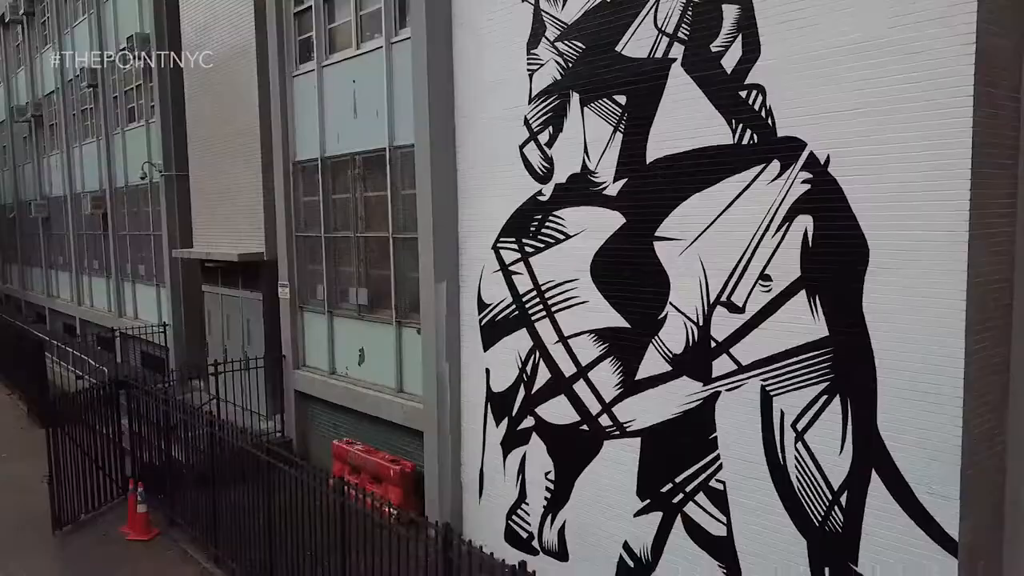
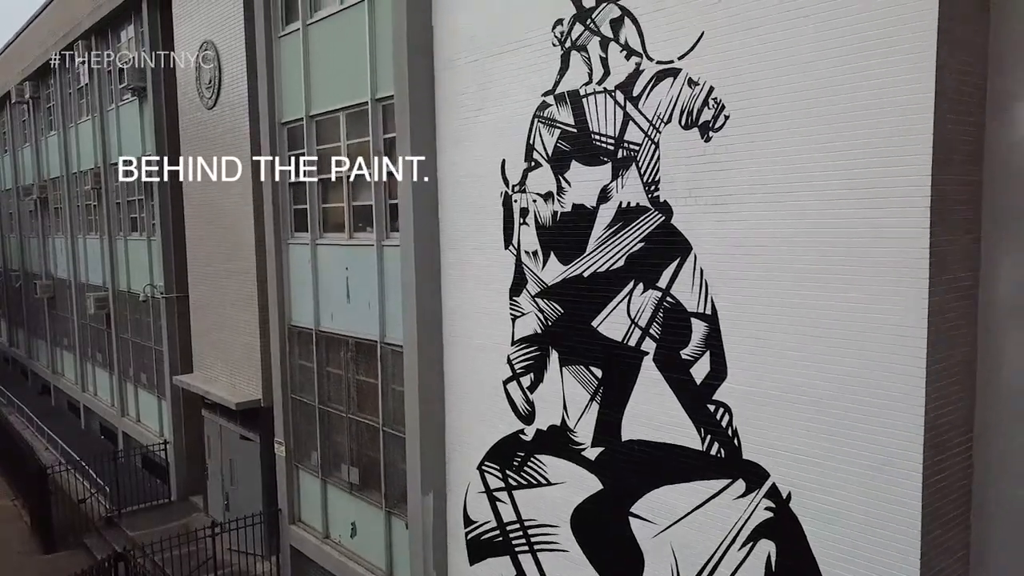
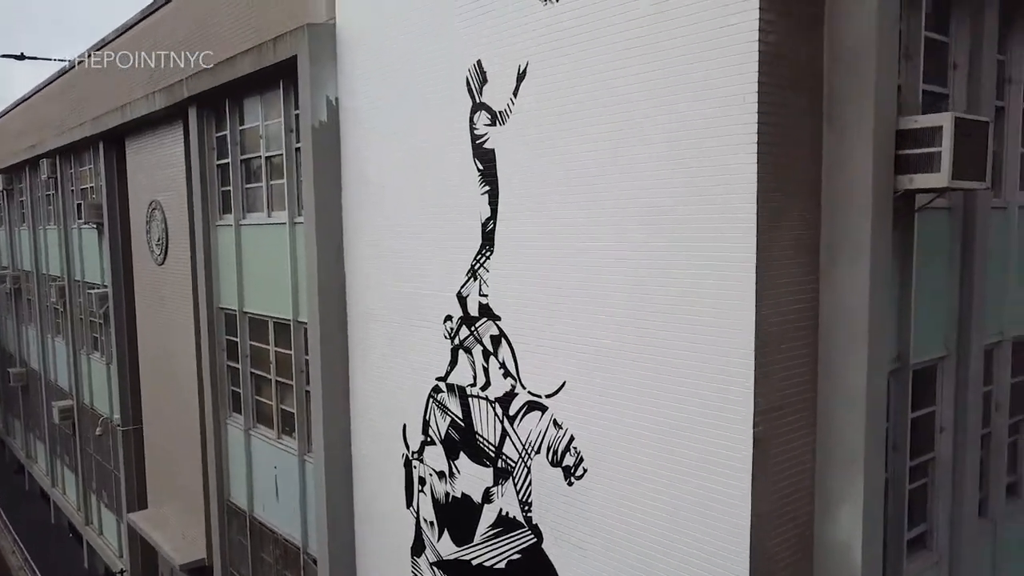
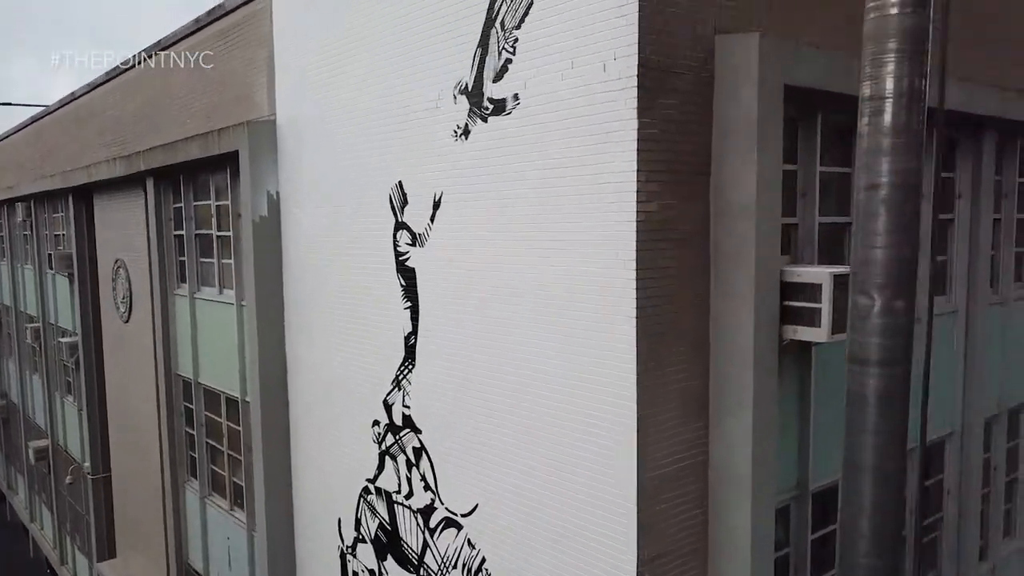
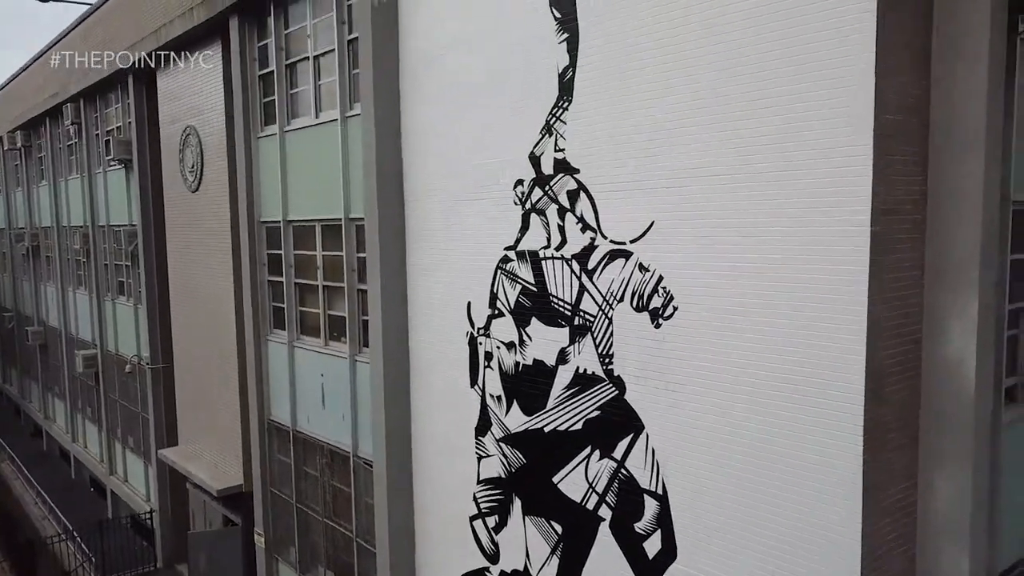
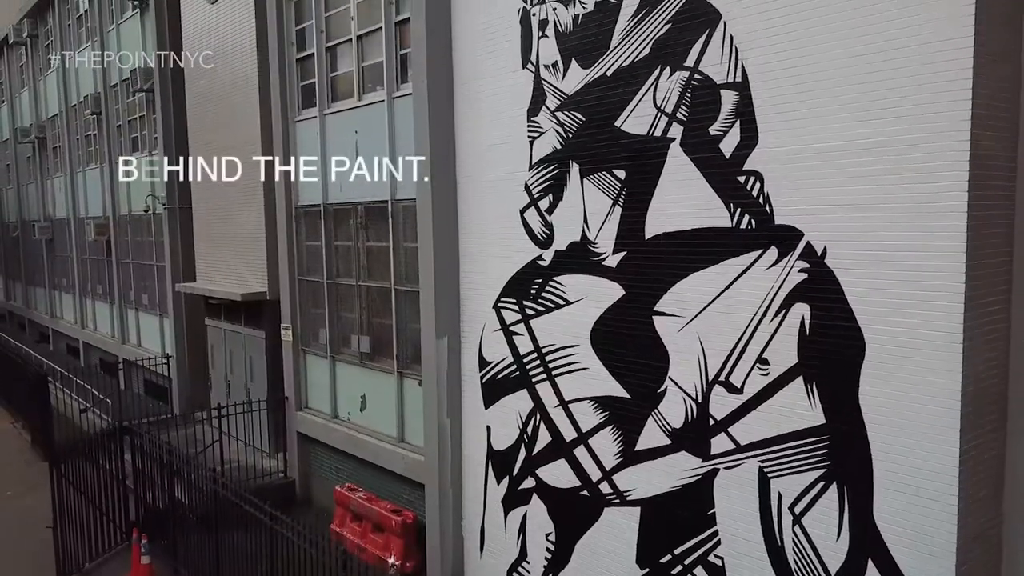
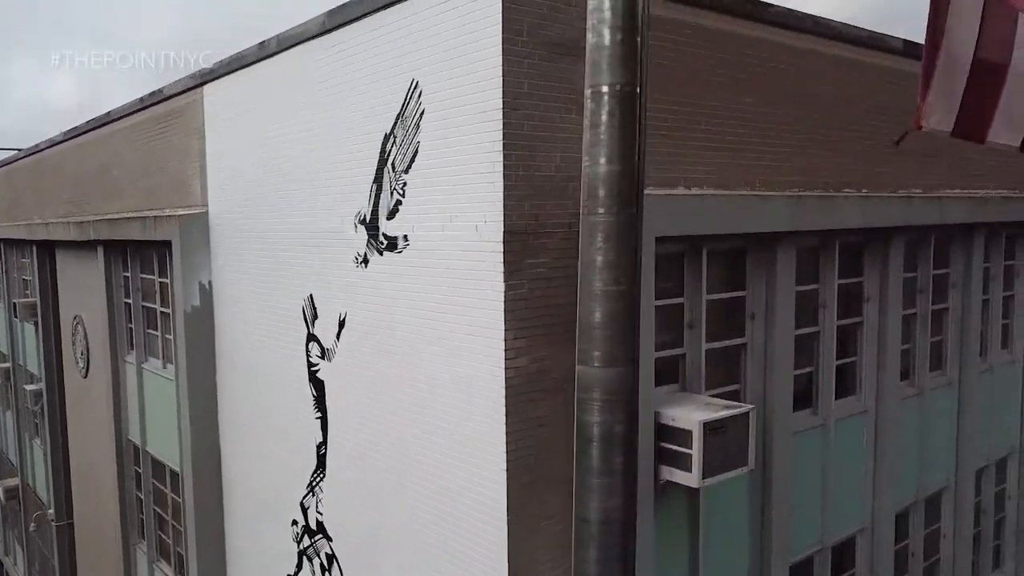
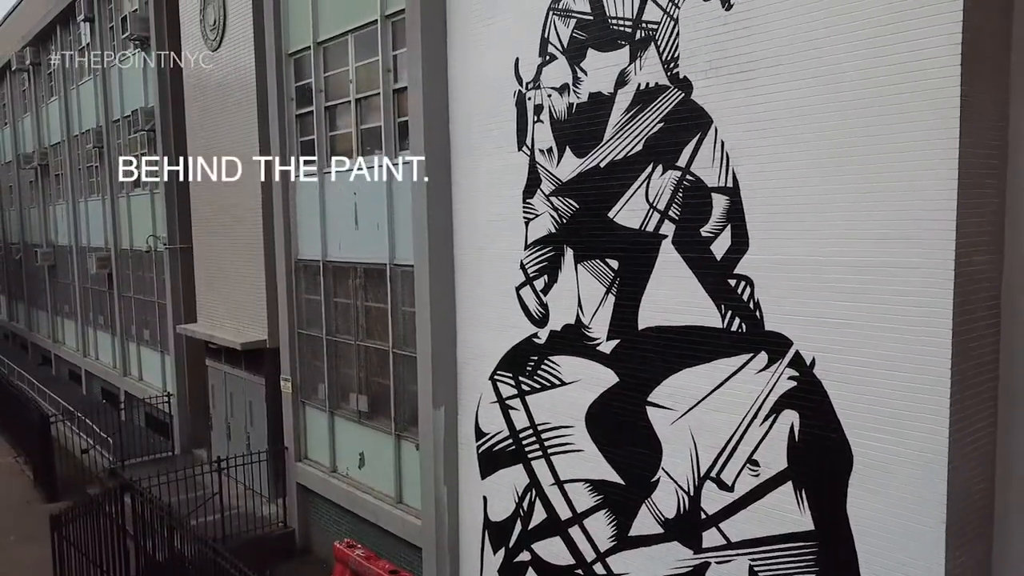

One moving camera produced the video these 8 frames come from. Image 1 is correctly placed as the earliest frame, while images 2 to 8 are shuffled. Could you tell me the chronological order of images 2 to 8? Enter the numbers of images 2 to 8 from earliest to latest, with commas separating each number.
6, 8, 2, 5, 3, 4, 7
